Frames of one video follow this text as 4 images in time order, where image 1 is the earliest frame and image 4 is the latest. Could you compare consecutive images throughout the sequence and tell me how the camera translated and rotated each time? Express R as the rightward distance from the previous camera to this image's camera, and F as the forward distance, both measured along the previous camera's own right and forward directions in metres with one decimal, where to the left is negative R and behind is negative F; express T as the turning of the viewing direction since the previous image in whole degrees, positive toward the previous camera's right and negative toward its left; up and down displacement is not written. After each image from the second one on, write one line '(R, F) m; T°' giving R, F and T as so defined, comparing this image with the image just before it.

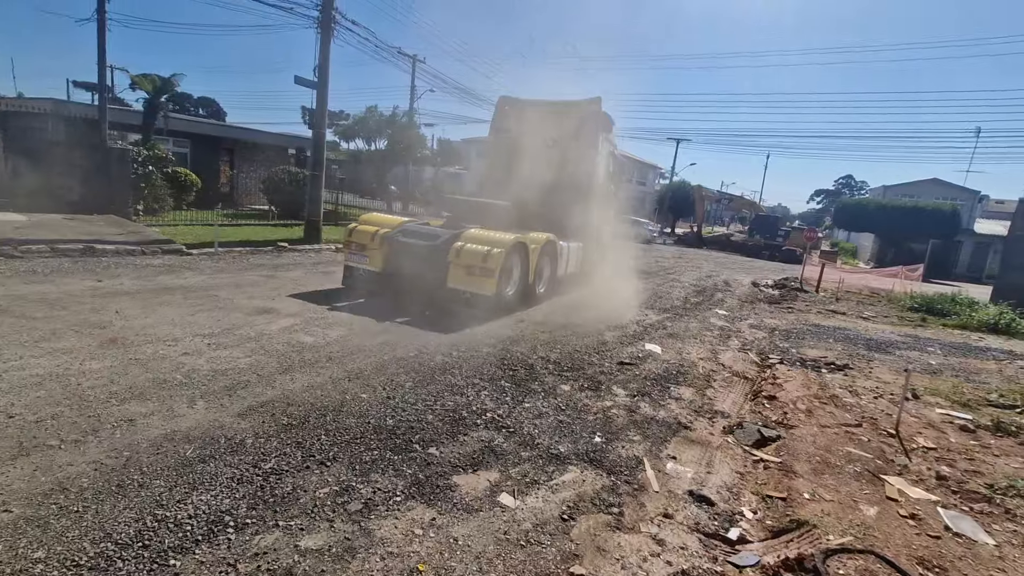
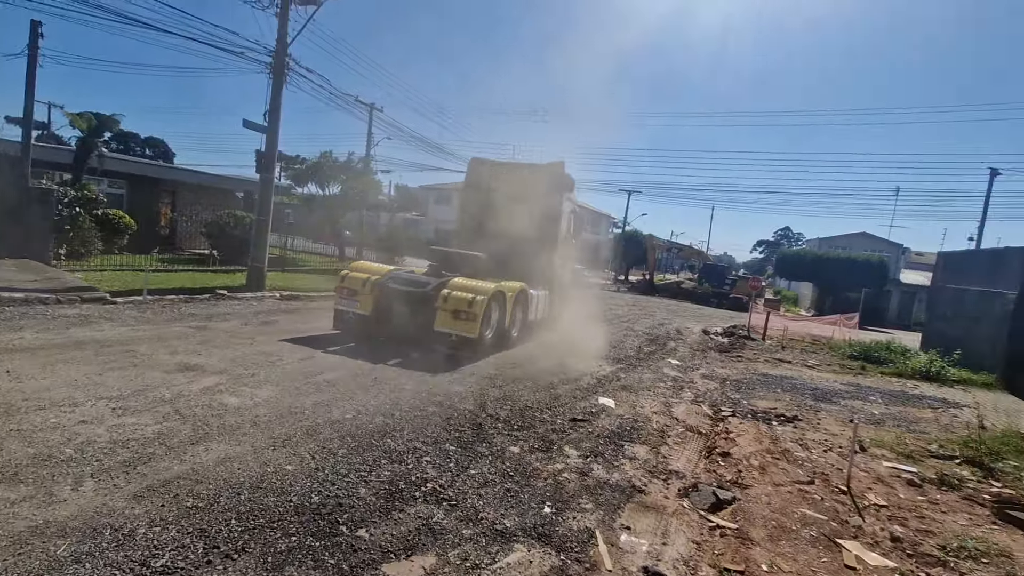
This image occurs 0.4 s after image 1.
(+0.1, +0.2) m; +5°
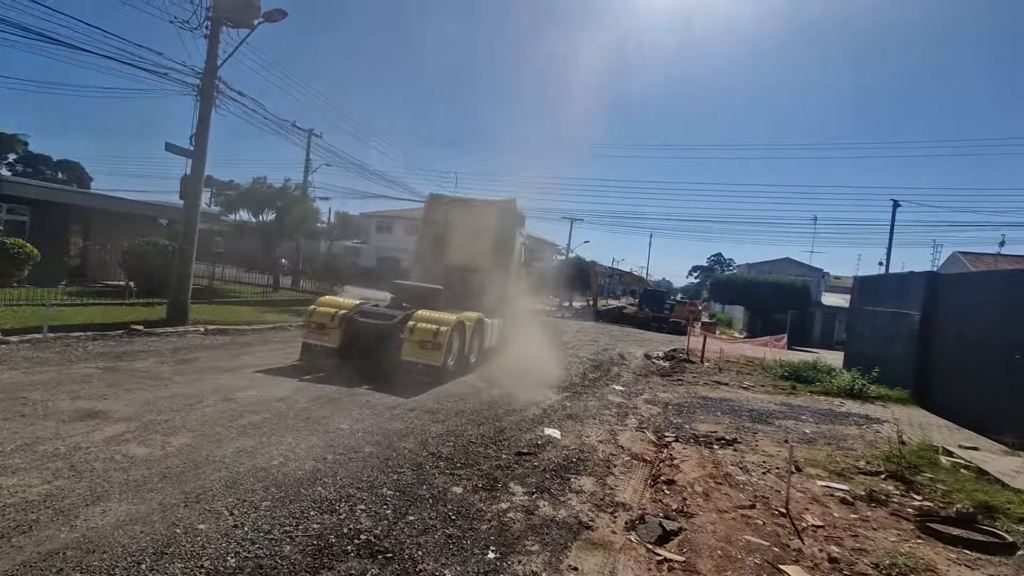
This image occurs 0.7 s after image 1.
(+0.1, +0.1) m; +6°
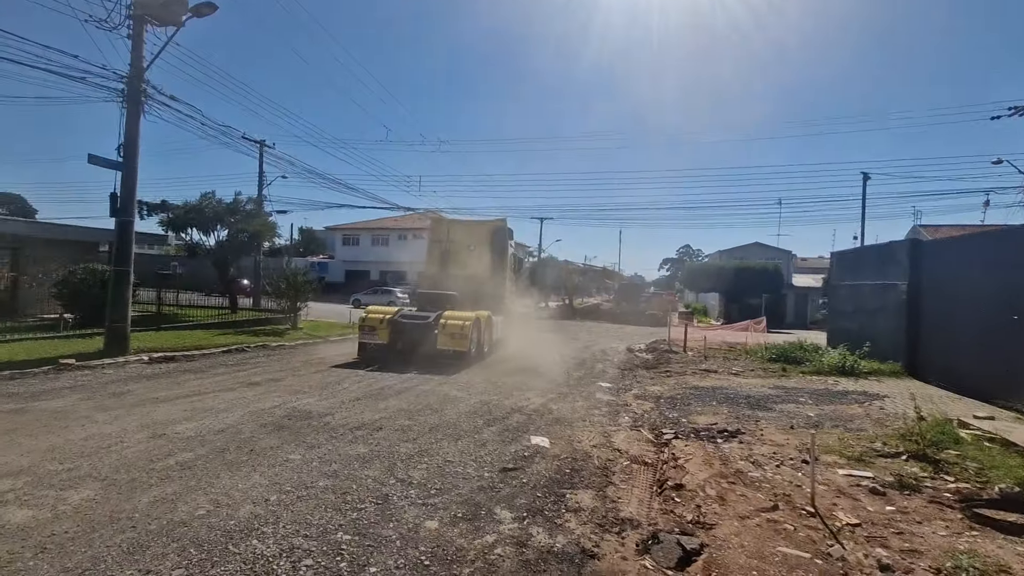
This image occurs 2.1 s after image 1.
(0.0, +0.8) m; +3°
